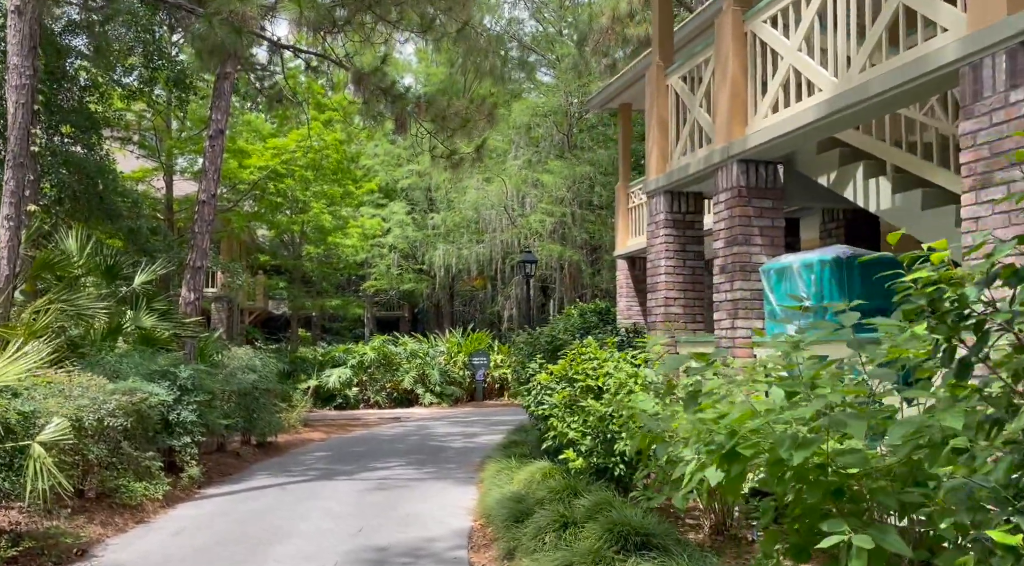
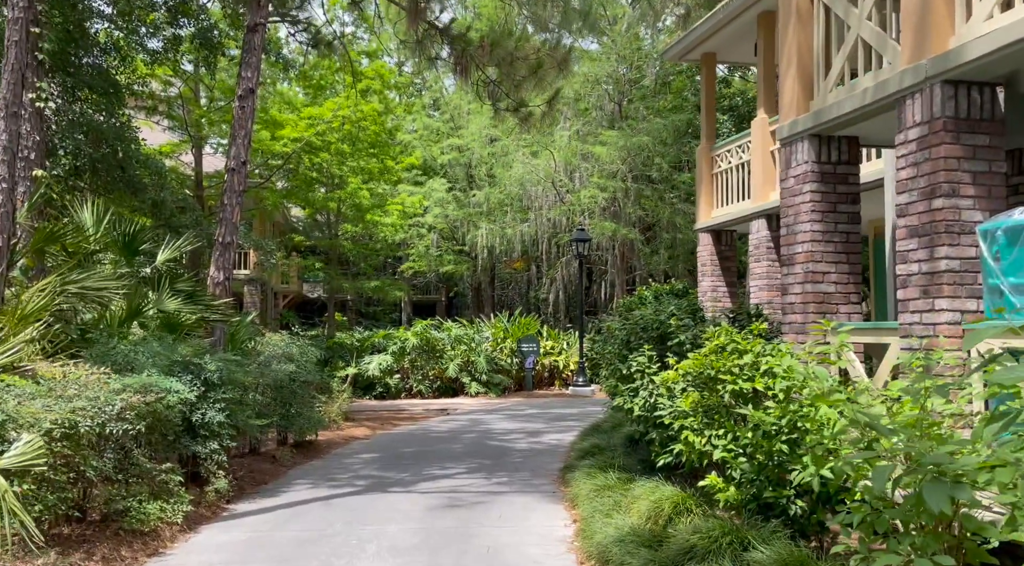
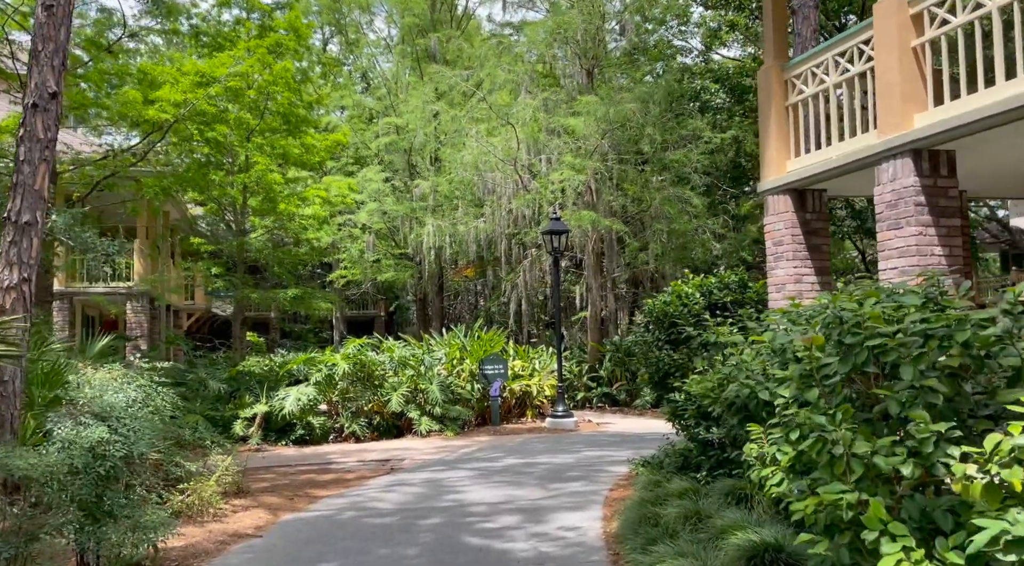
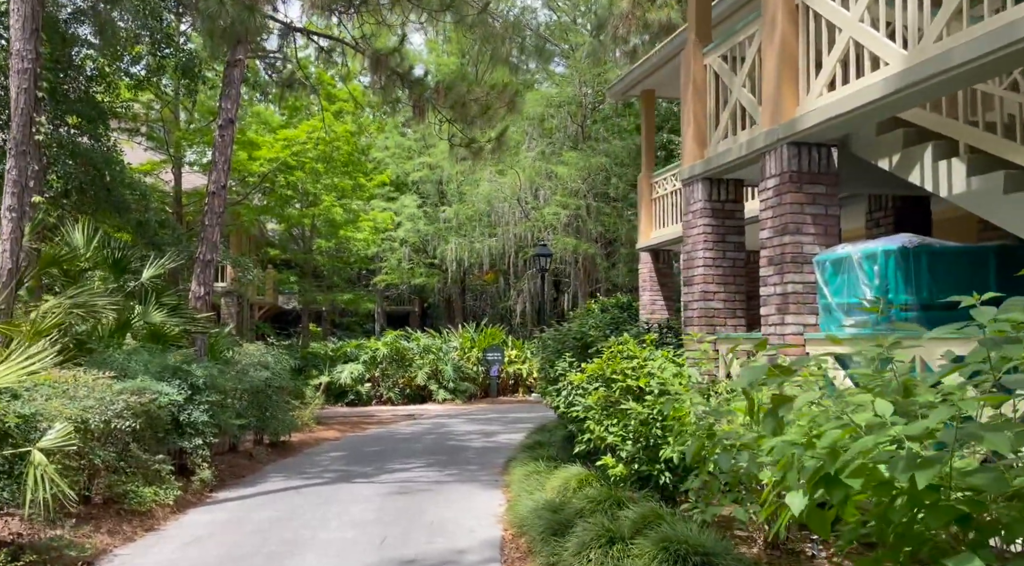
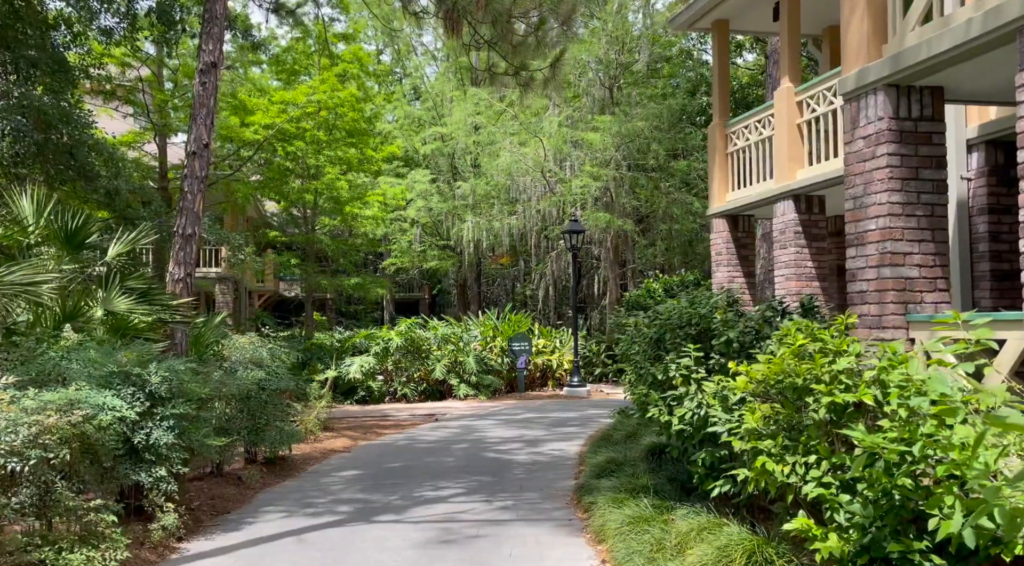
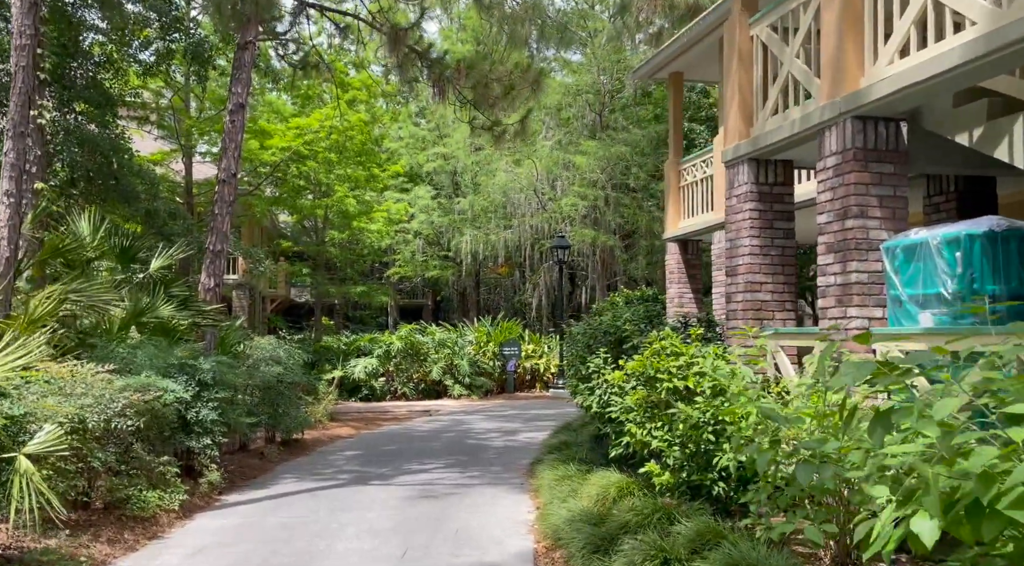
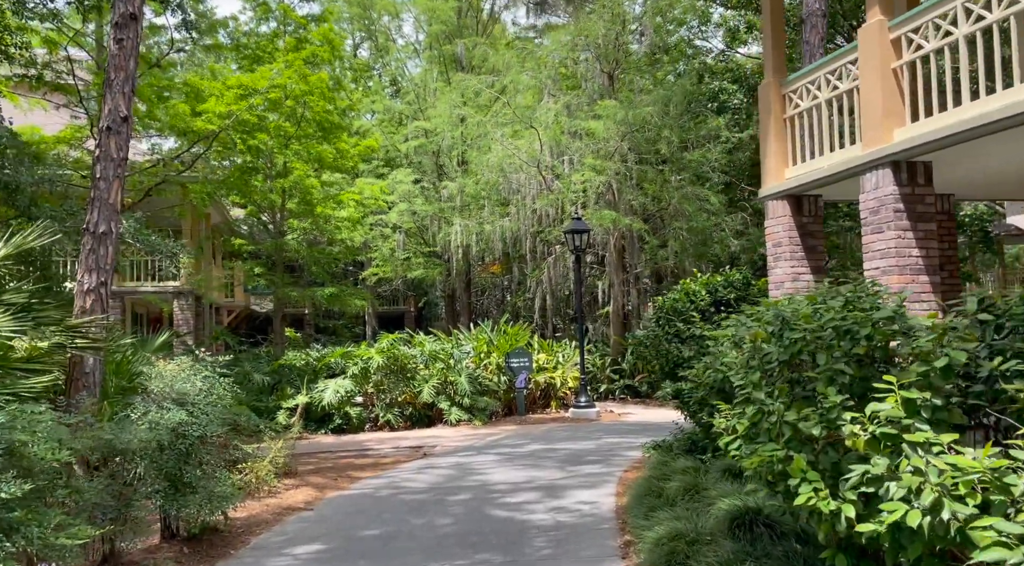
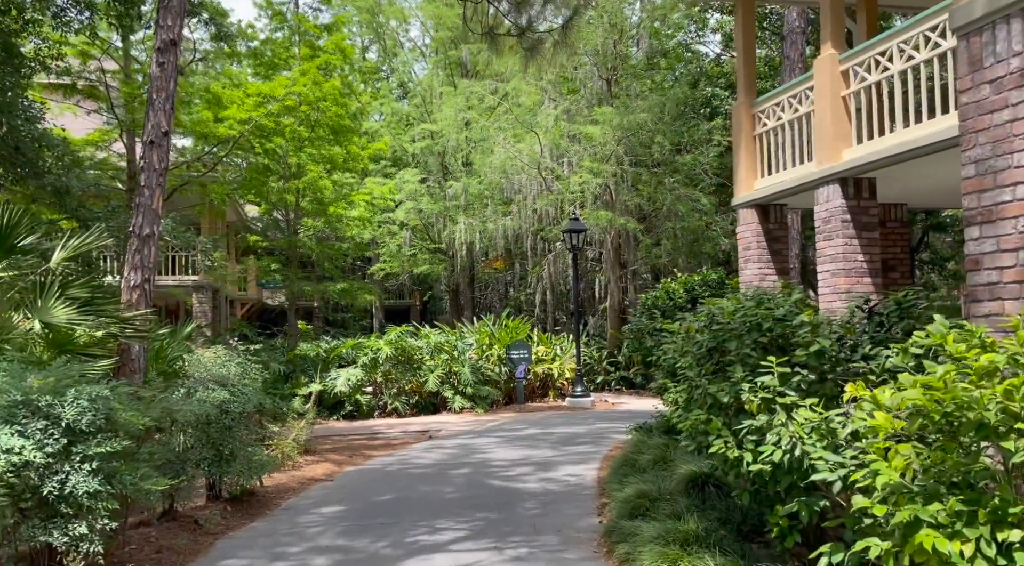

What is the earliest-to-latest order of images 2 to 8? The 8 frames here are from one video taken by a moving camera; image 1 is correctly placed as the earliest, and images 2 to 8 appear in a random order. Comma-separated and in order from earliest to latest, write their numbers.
4, 6, 2, 5, 8, 7, 3
